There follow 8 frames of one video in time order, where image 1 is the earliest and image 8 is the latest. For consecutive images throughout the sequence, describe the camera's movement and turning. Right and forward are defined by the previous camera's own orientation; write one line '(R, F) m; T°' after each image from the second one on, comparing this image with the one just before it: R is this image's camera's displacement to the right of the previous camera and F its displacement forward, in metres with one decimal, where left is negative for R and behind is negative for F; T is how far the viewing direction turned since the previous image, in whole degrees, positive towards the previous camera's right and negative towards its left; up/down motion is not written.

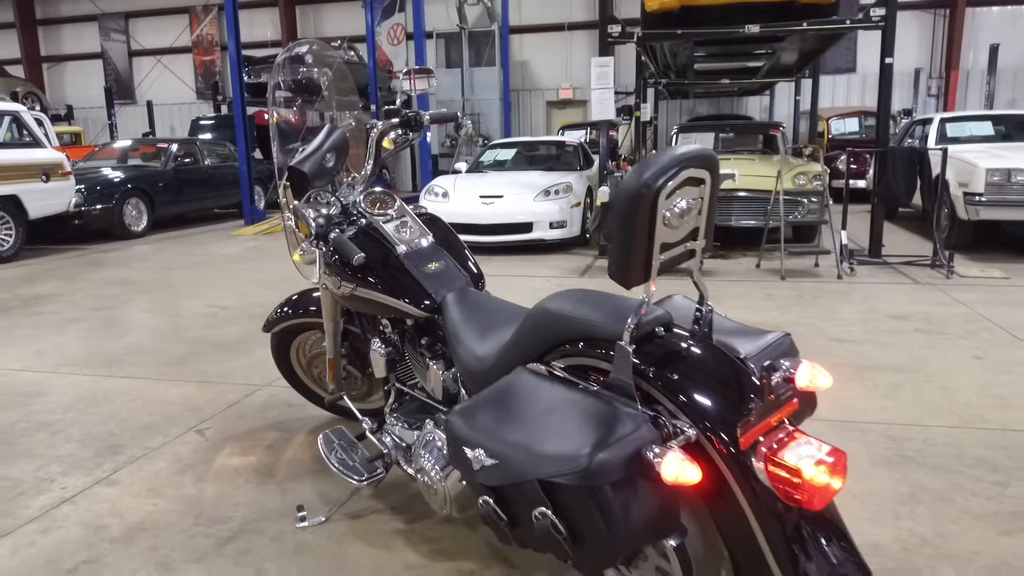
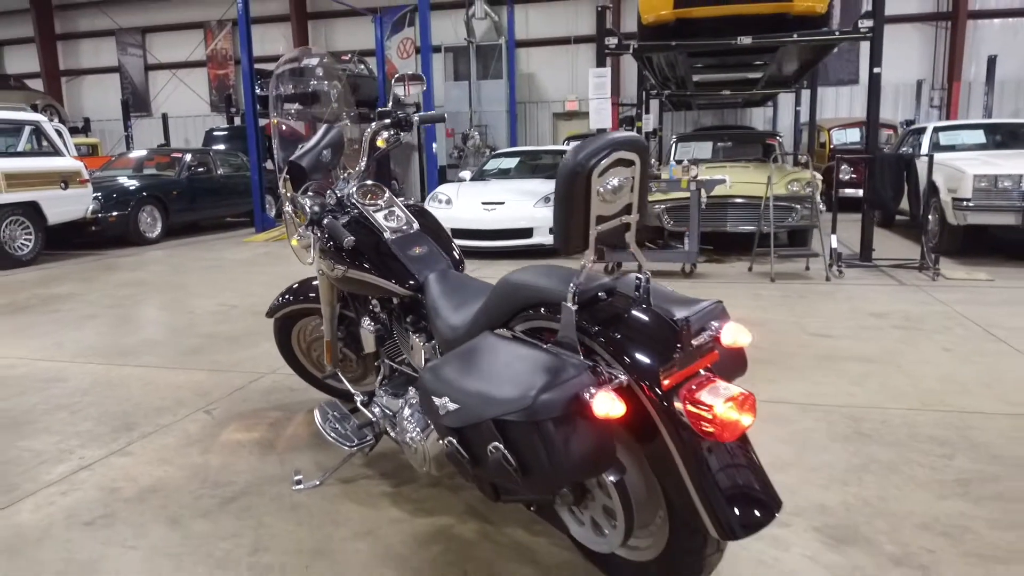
(+0.1, -0.2) m; -1°
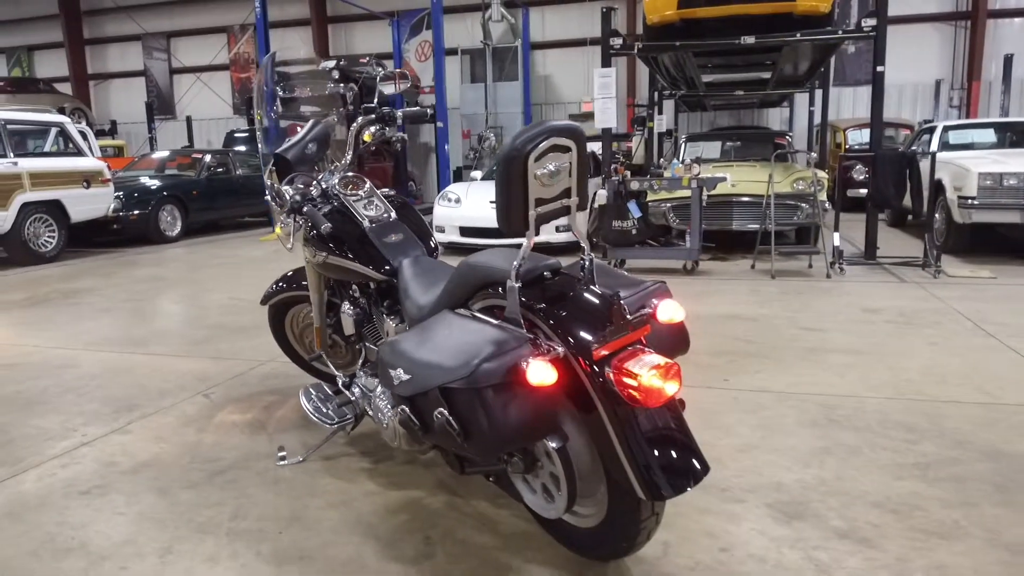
(+0.2, -0.1) m; -2°
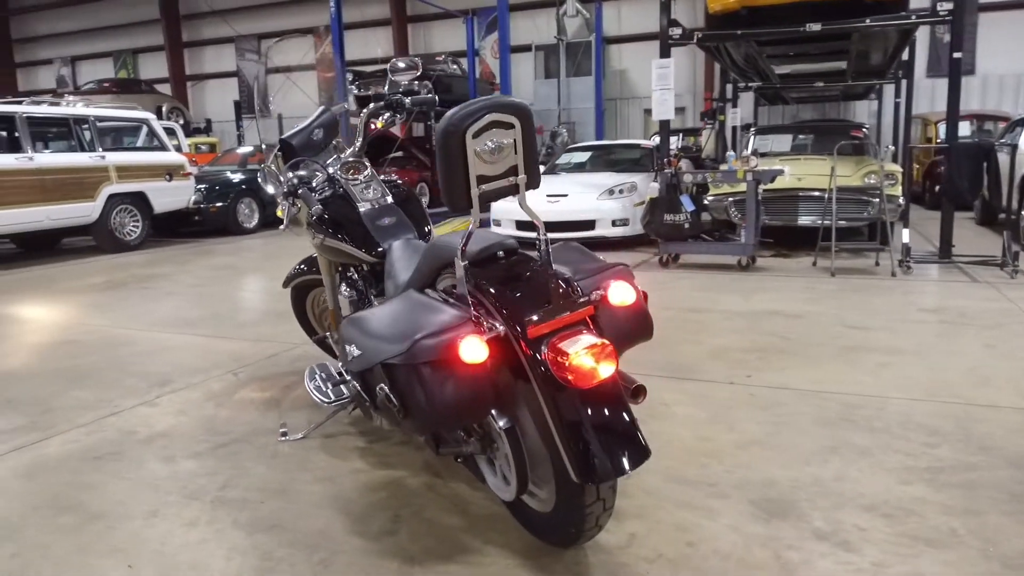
(+0.3, 0.0) m; -6°
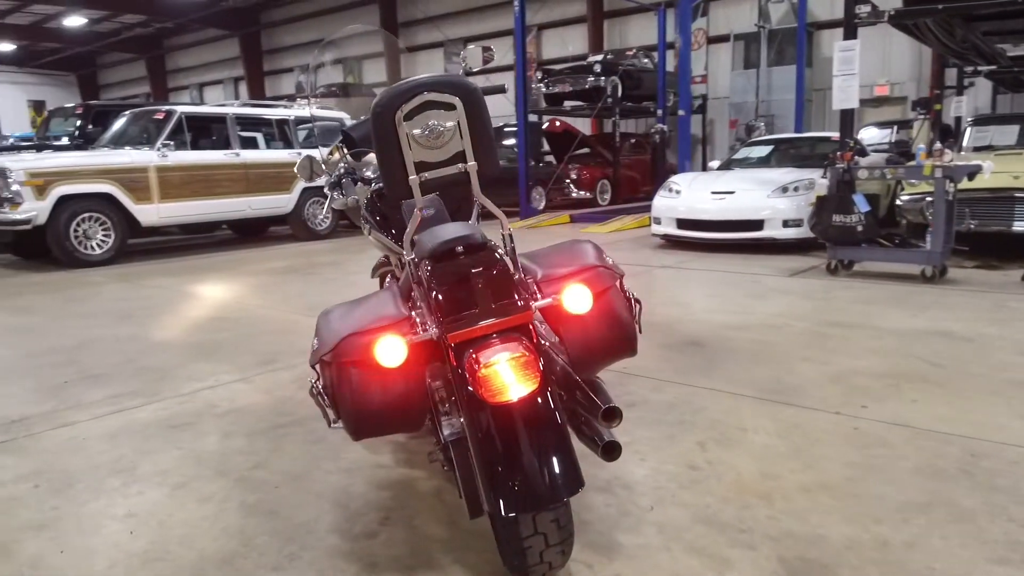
(+0.5, +0.3) m; -16°
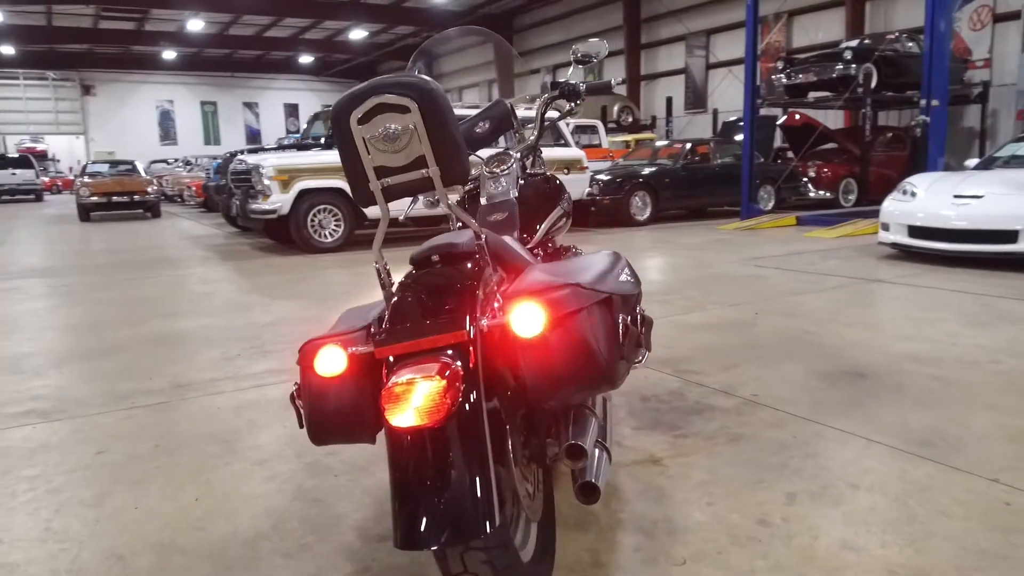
(+0.6, +0.2) m; -19°
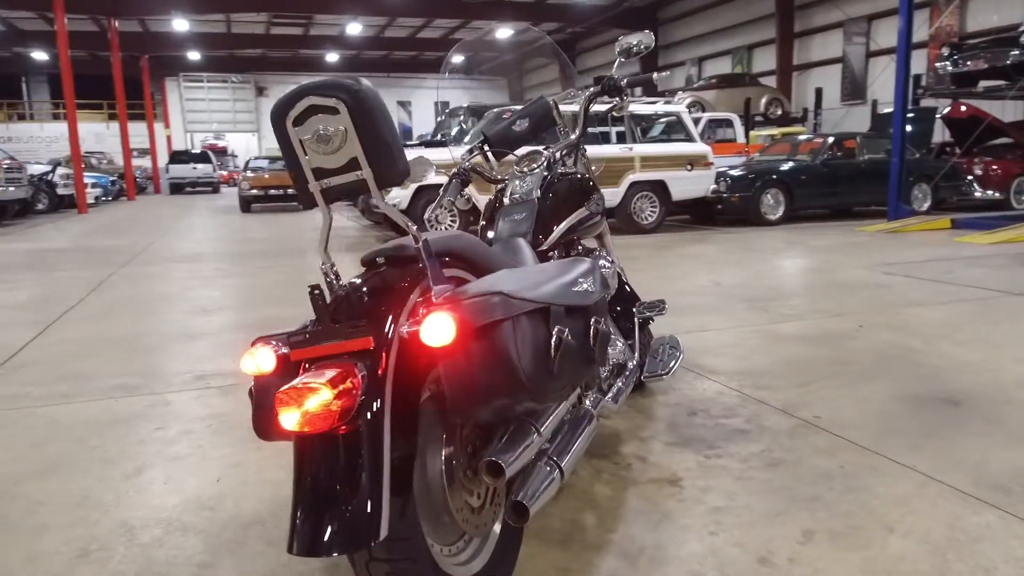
(+0.4, +0.1) m; -11°
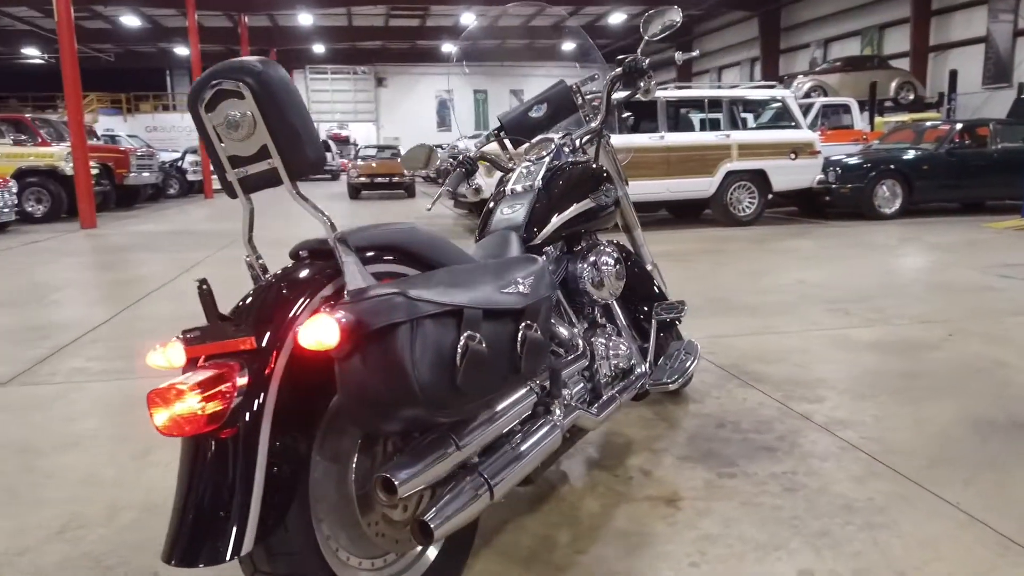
(+0.4, +0.2) m; -9°
